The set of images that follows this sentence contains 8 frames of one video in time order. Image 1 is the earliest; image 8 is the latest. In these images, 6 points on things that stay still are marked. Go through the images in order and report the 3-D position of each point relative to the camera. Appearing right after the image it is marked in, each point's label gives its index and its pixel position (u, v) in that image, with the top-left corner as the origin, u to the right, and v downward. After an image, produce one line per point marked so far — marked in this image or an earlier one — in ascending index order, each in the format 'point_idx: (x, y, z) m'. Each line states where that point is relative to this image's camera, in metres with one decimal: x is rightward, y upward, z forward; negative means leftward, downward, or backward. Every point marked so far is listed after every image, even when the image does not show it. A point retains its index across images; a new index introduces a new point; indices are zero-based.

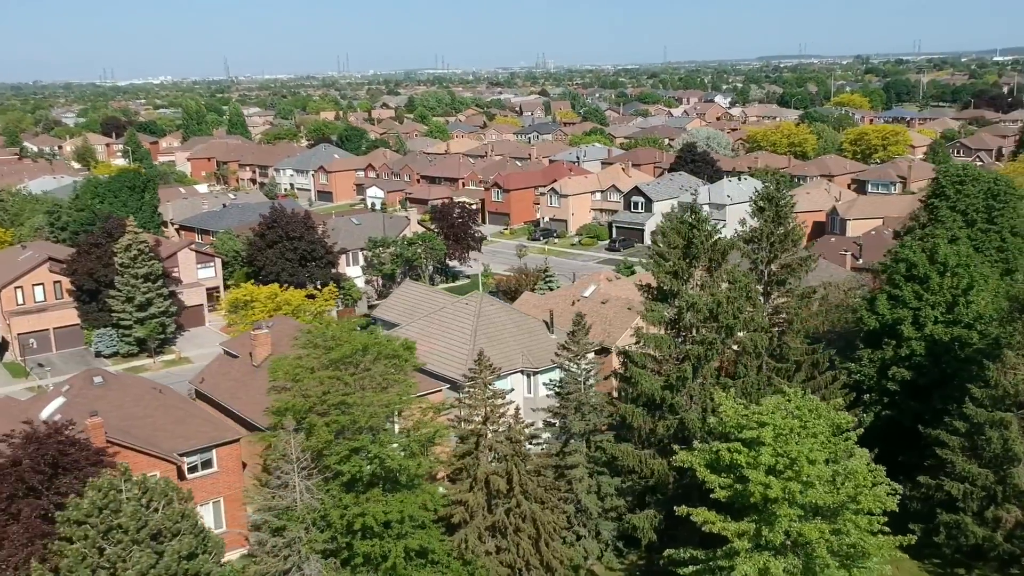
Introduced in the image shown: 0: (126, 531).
0: (-6.8, -4.3, +17.5) m
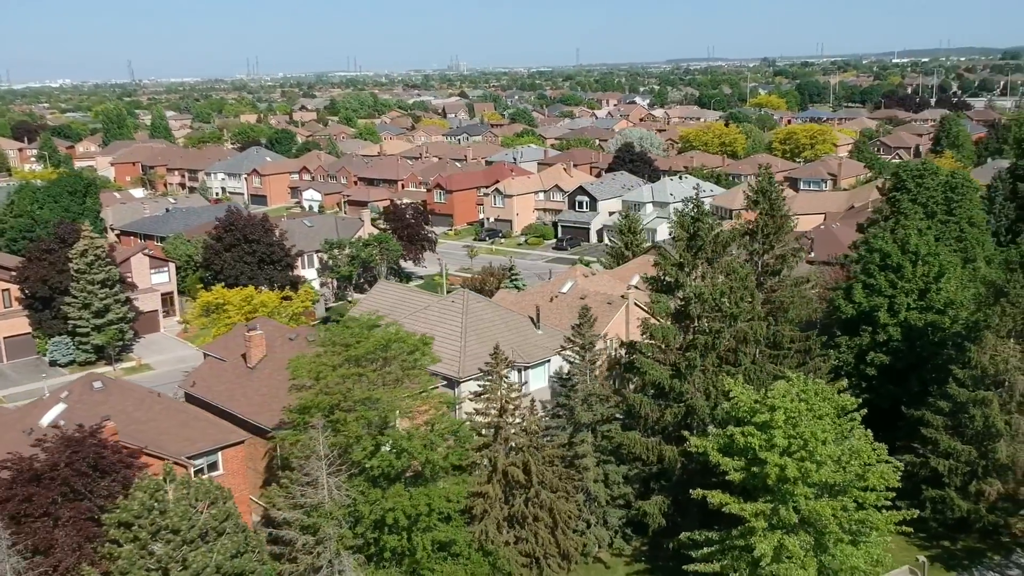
0: (-5.9, -4.2, +17.4) m
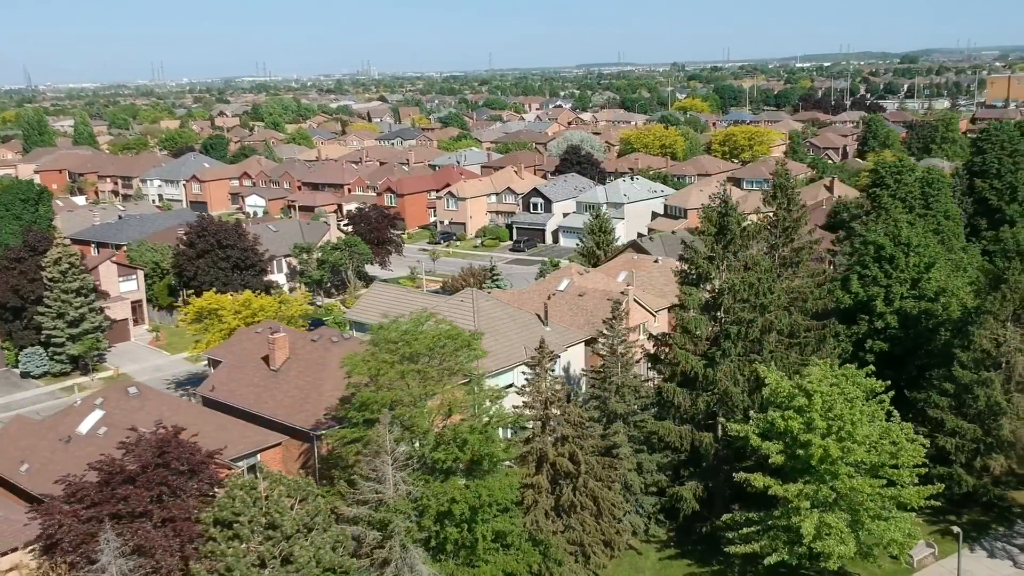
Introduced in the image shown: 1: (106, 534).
0: (-4.2, -4.2, +17.5) m
1: (-6.7, -4.1, +16.6) m
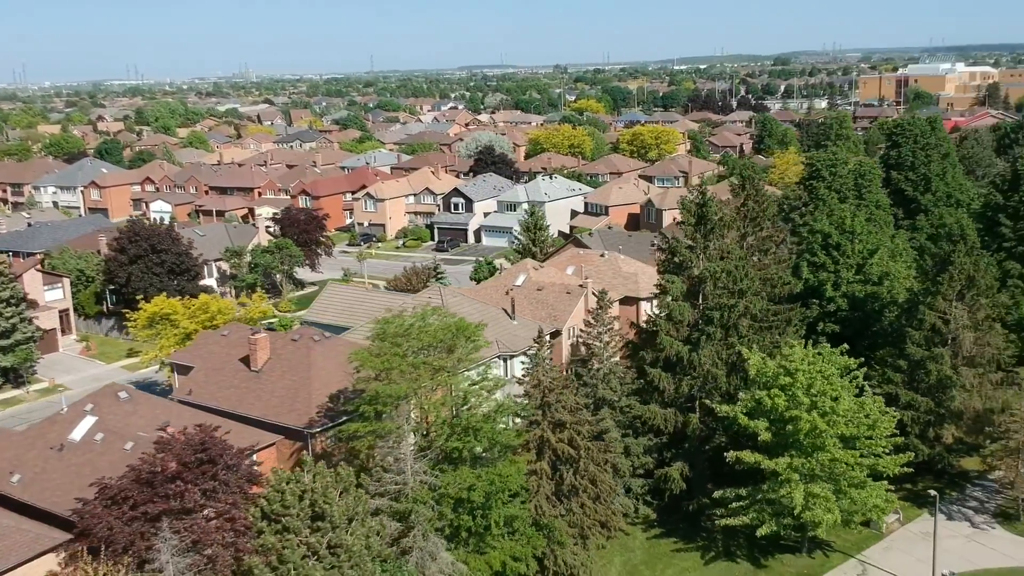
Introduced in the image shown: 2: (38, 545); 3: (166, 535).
0: (-3.4, -4.1, +17.7) m
1: (-5.8, -4.1, +16.5) m
2: (-9.5, -5.2, +19.9) m
3: (-5.7, -4.1, +16.4) m
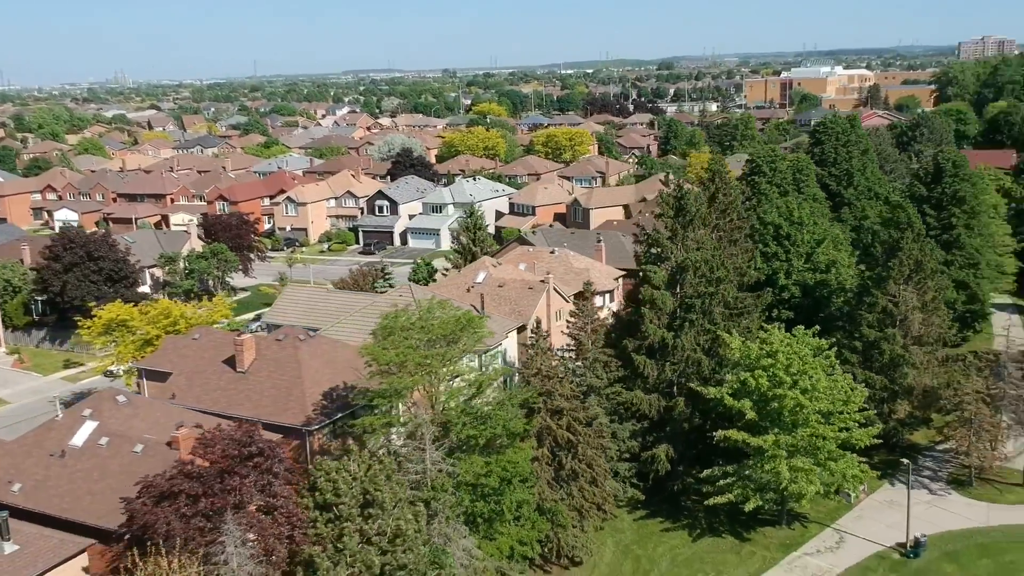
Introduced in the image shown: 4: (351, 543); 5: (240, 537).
0: (-2.5, -3.9, +18.1) m
1: (-4.8, -4.0, +16.6) m
2: (-8.9, -5.2, +19.6) m
3: (-4.7, -4.0, +16.5) m
4: (-2.8, -4.5, +17.2) m
5: (-4.6, -4.2, +16.6) m
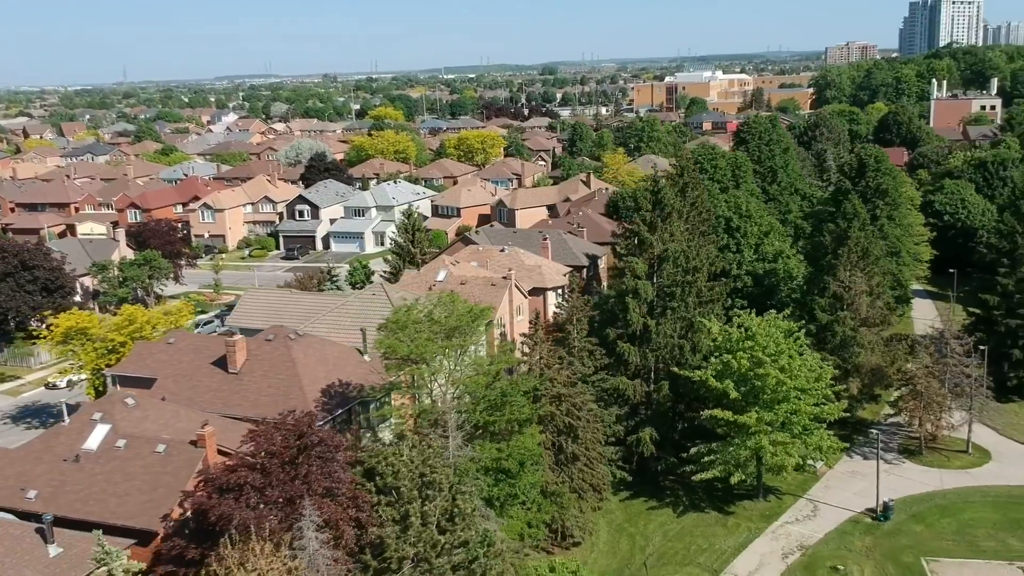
0: (-1.6, -3.8, +18.8) m
1: (-3.7, -3.8, +17.1) m
2: (-8.0, -5.2, +19.5) m
3: (-3.5, -3.9, +16.9) m
4: (-1.8, -4.3, +17.9) m
5: (-3.5, -4.1, +17.1) m
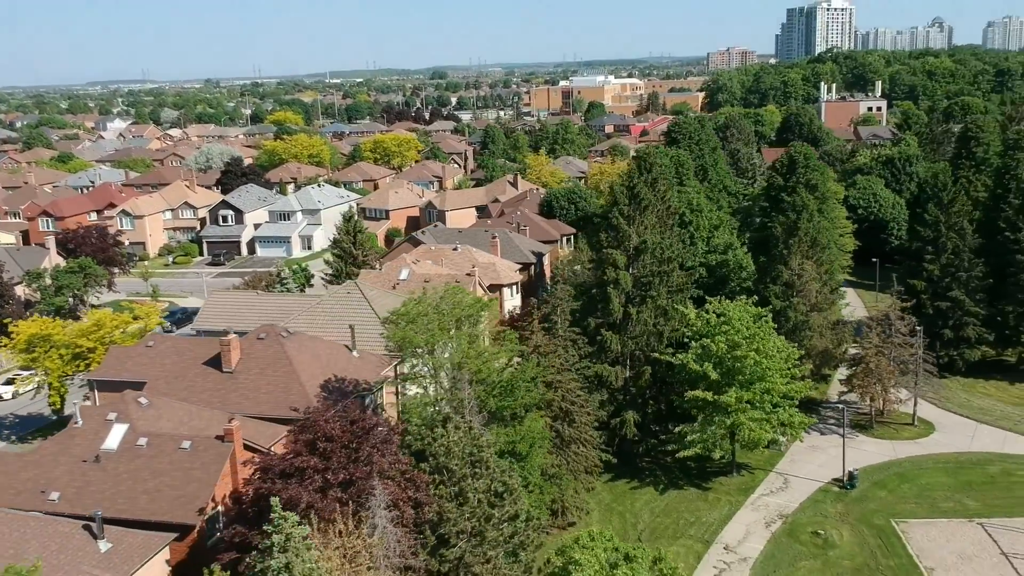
0: (-0.7, -3.5, +19.7) m
1: (-2.6, -3.7, +17.8) m
2: (-7.2, -5.1, +19.7) m
3: (-2.5, -3.7, +17.7) m
4: (-0.8, -4.1, +18.8) m
5: (-2.4, -3.9, +17.8) m
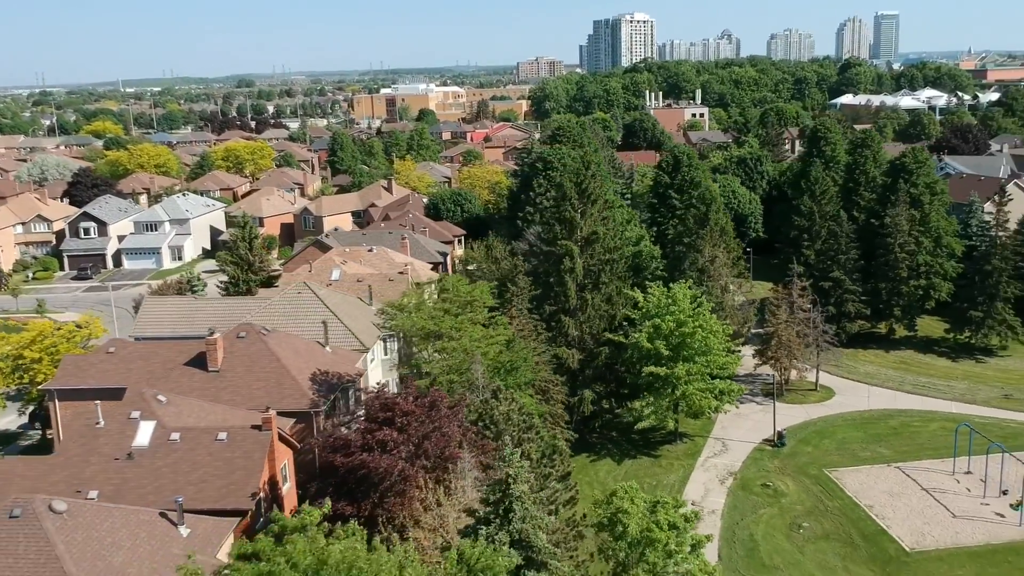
0: (+0.3, -3.1, +21.6) m
1: (-1.2, -3.3, +19.4) m
2: (-6.0, -5.0, +20.5) m
3: (-1.0, -3.3, +19.3) m
4: (+0.4, -3.7, +20.8) m
5: (-1.0, -3.5, +19.5) m
